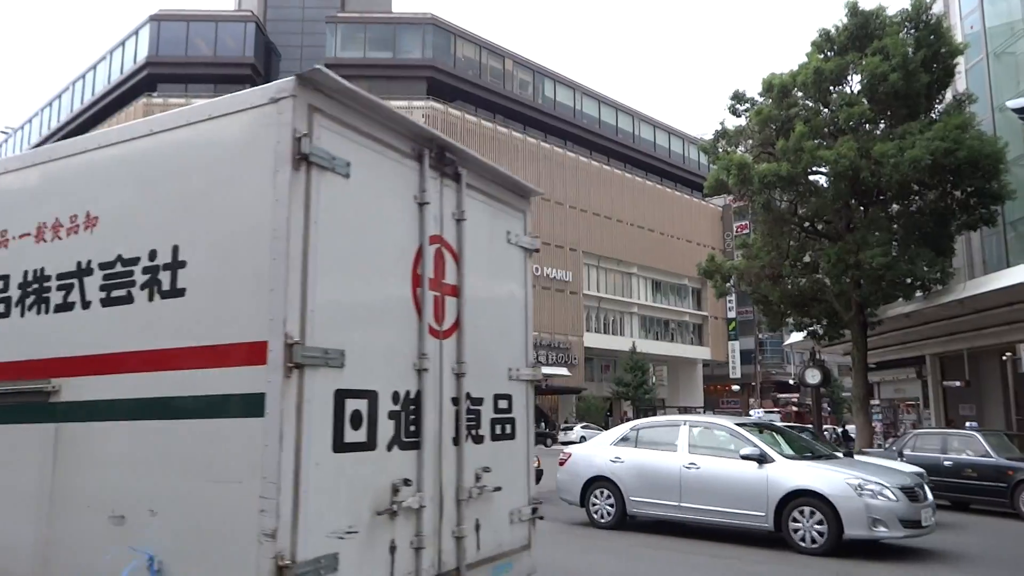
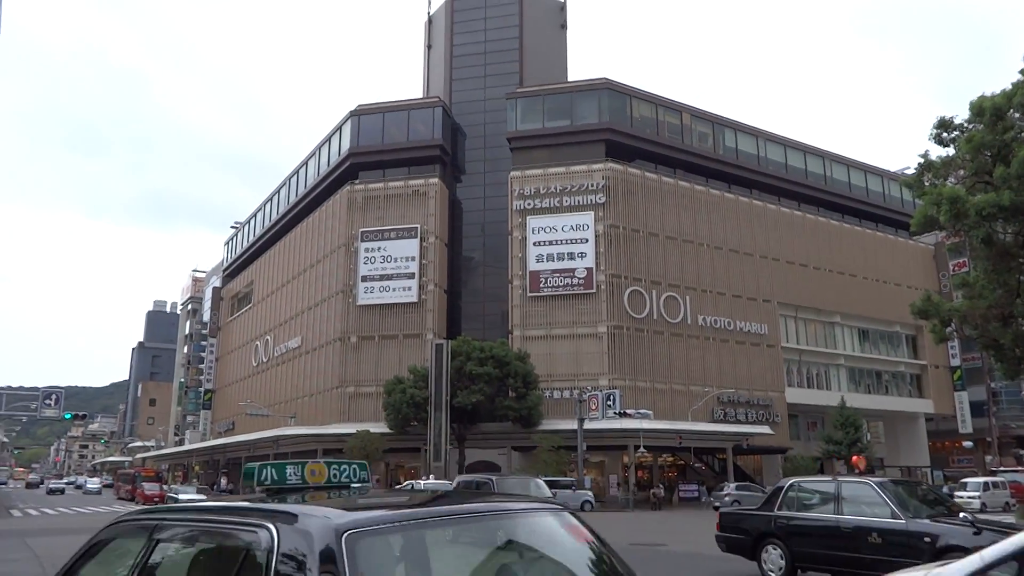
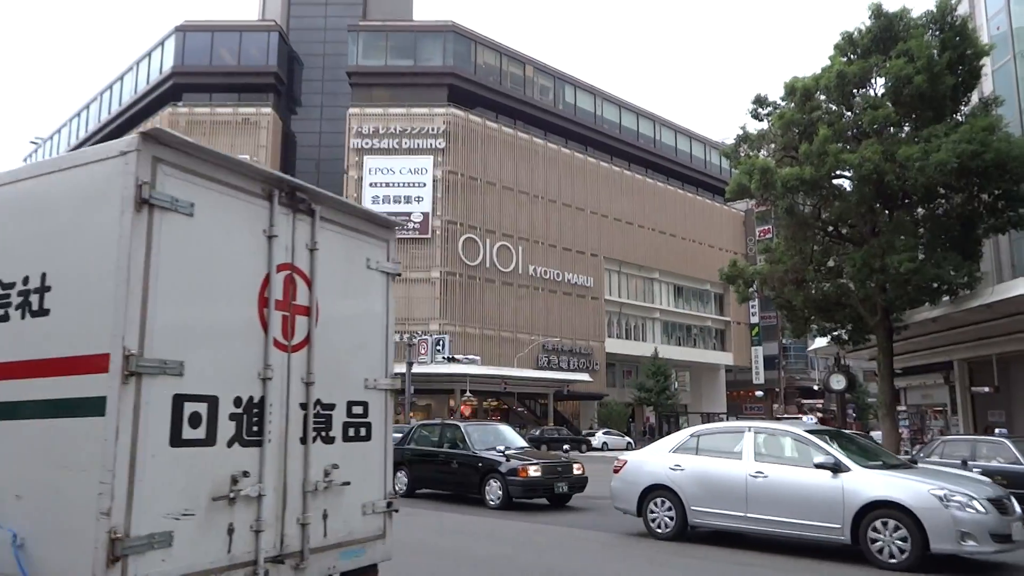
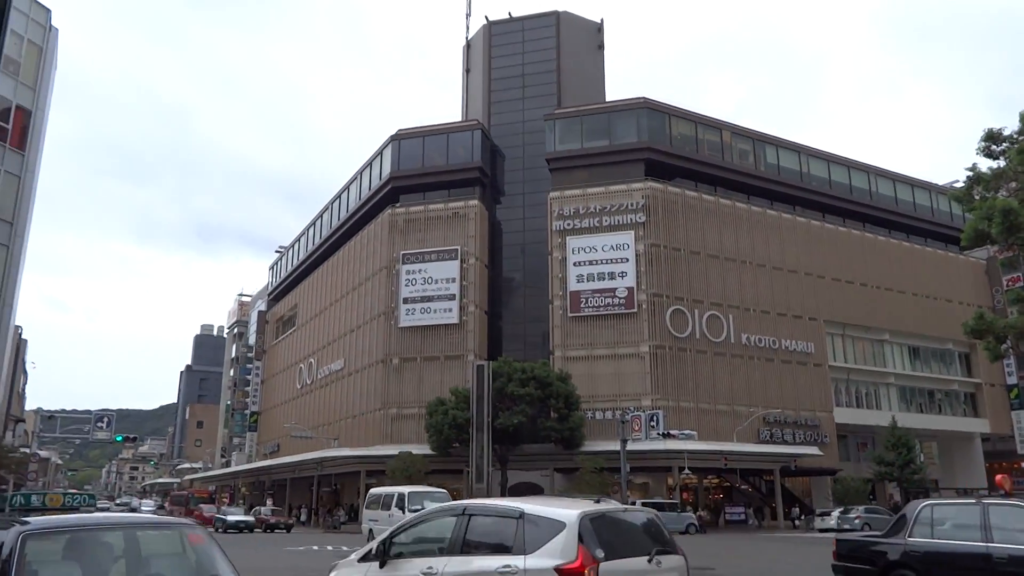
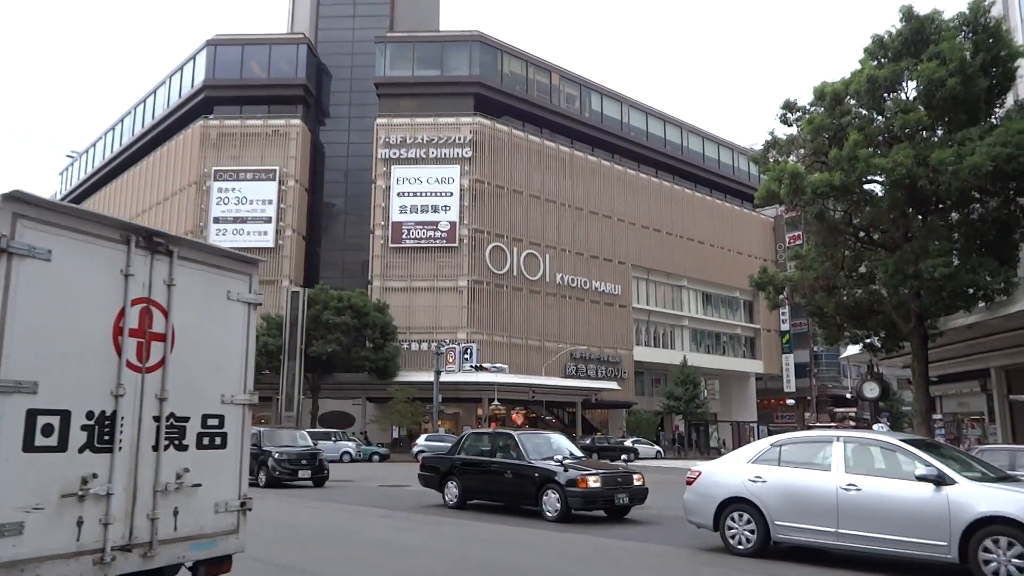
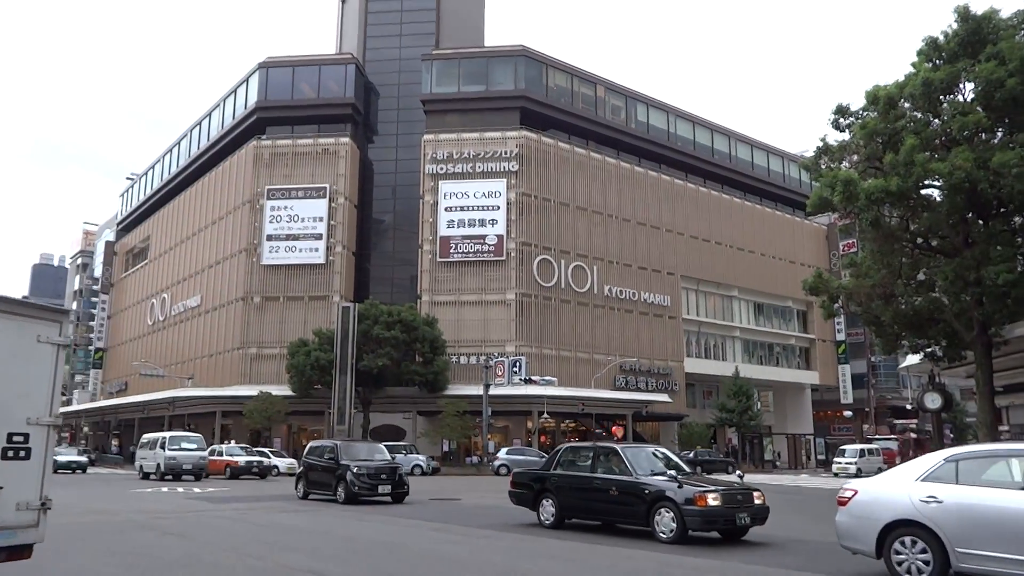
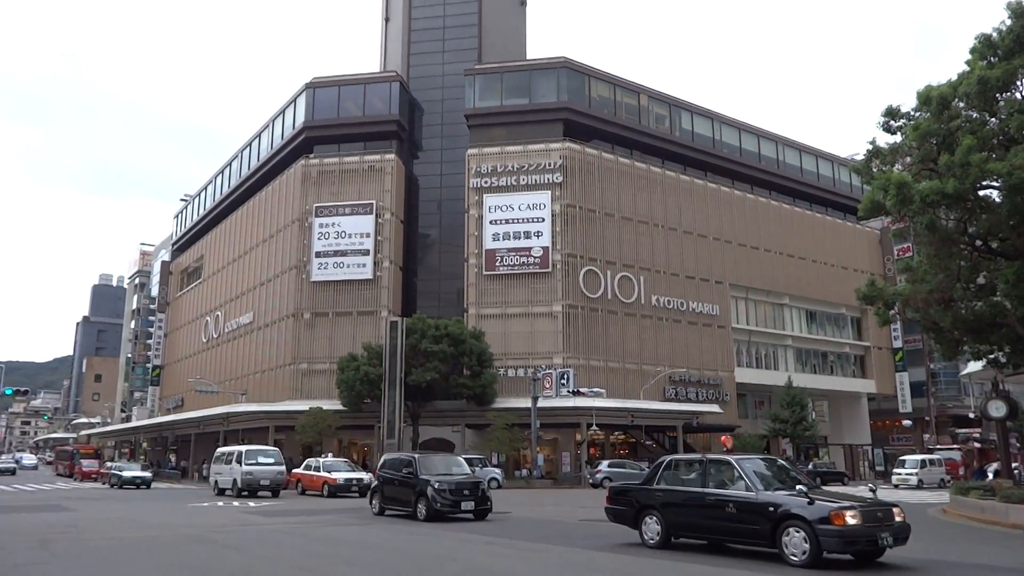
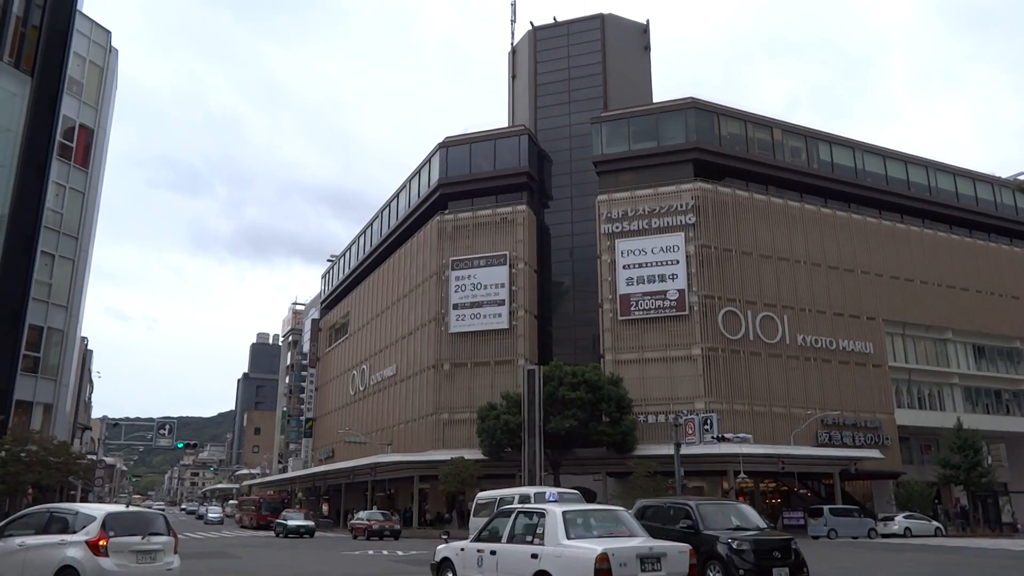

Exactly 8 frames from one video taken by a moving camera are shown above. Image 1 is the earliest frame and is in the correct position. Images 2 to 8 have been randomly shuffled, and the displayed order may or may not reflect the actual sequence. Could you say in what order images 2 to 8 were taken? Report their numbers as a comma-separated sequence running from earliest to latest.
3, 5, 6, 7, 2, 4, 8
